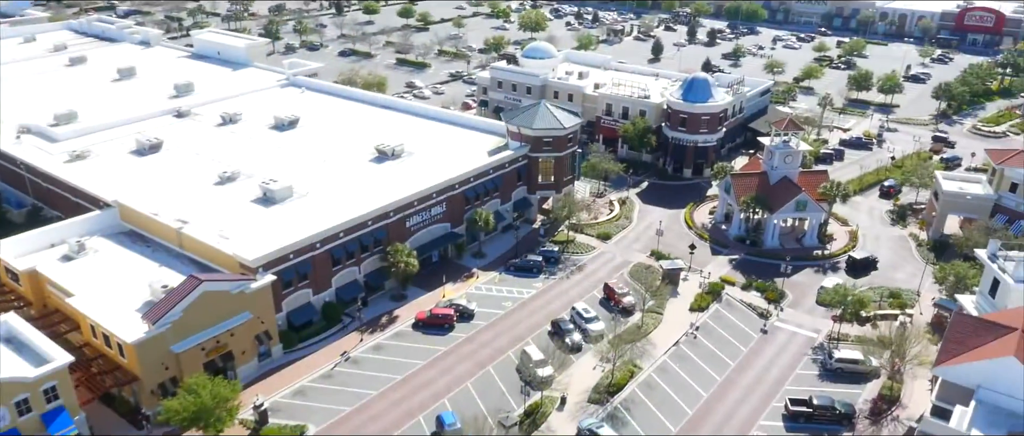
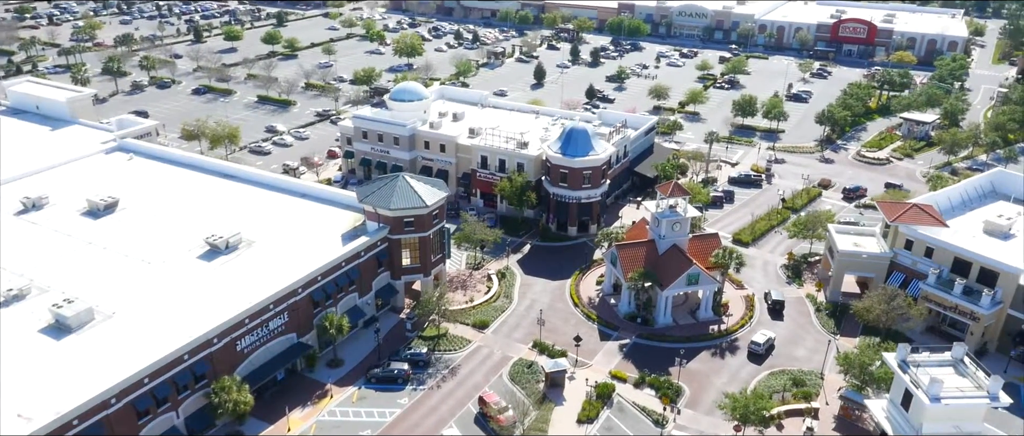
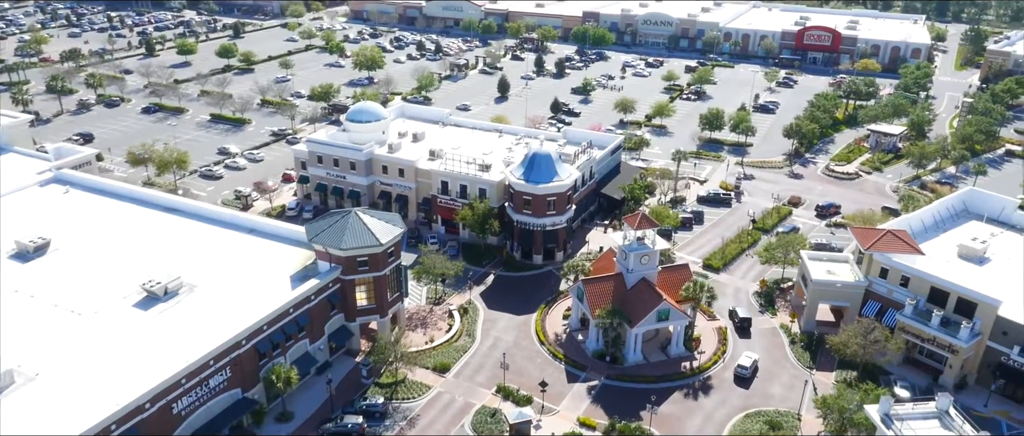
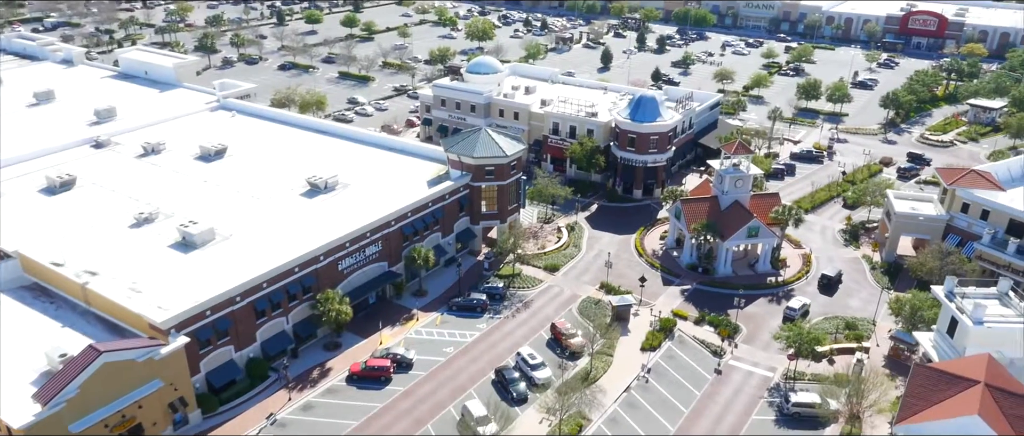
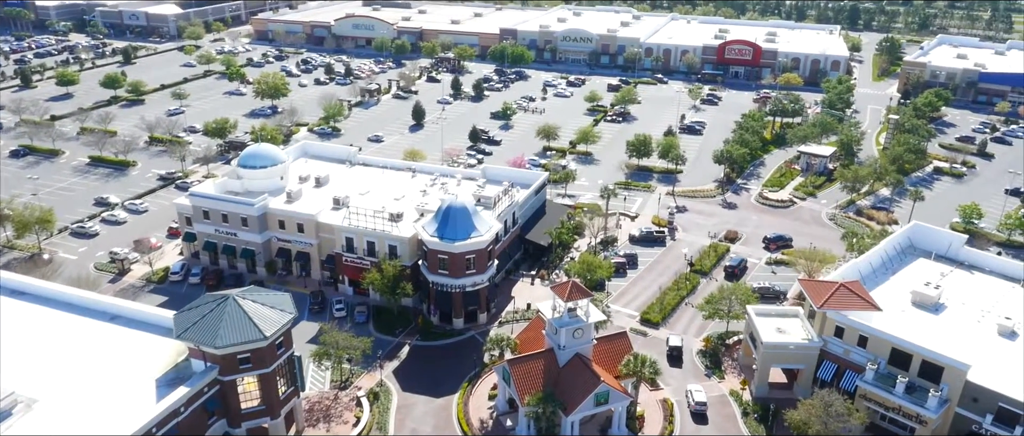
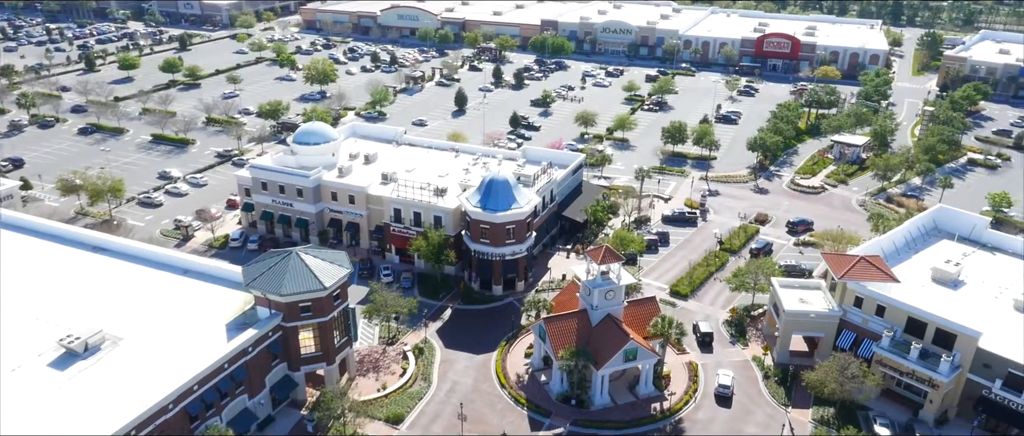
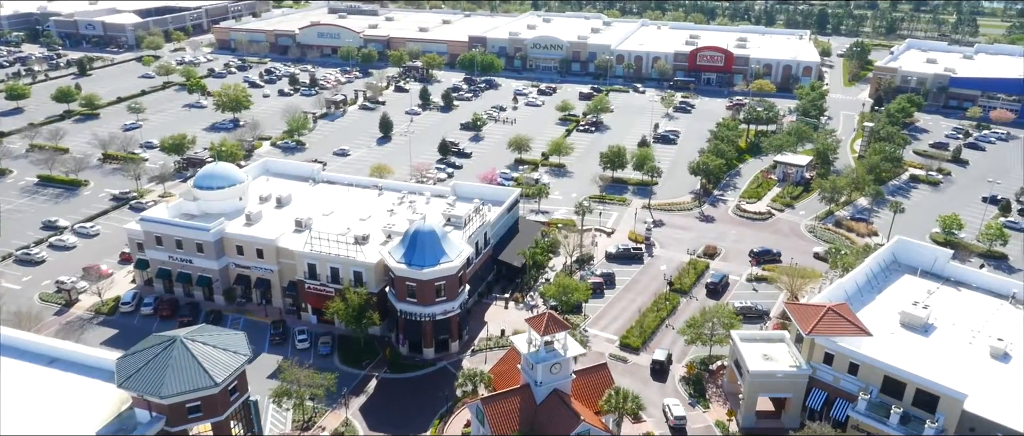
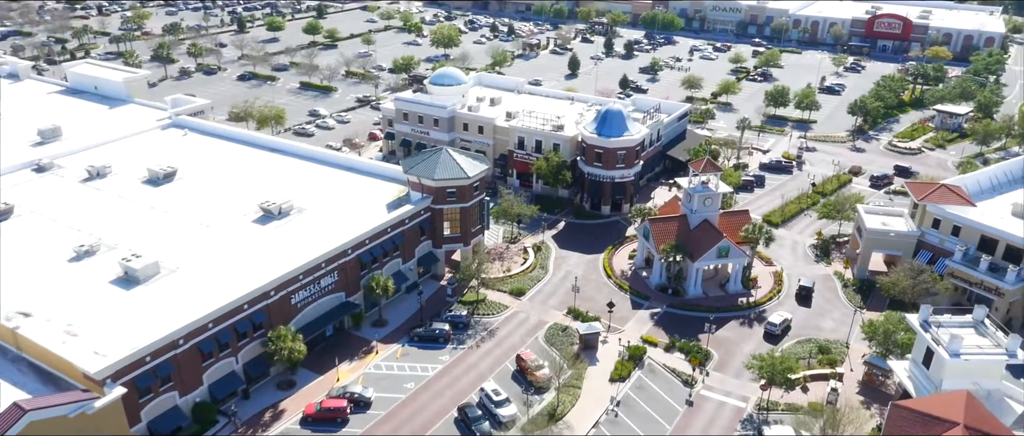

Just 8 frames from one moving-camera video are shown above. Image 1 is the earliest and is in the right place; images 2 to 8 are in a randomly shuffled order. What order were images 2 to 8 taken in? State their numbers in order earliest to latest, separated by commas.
4, 8, 2, 3, 6, 5, 7
